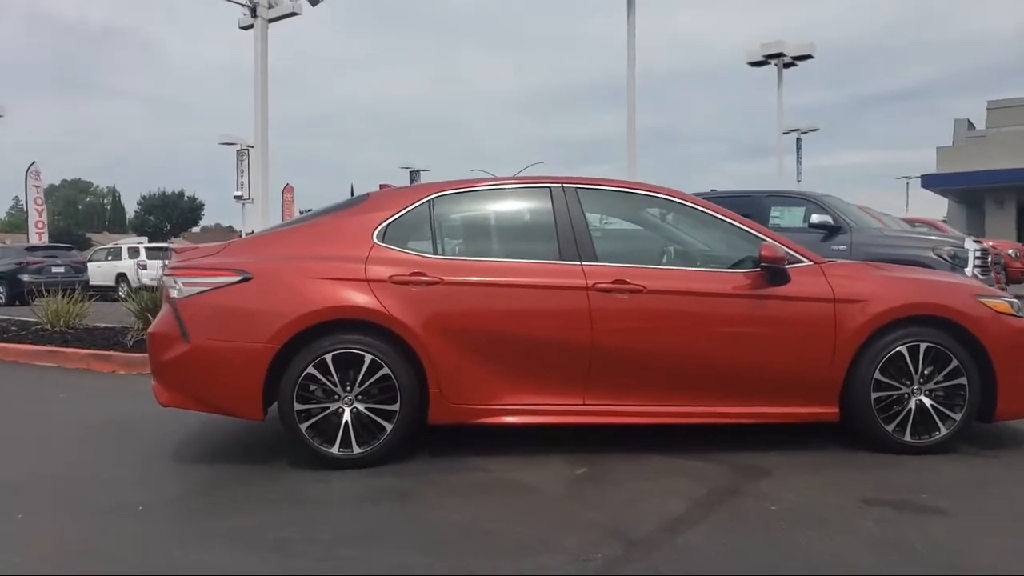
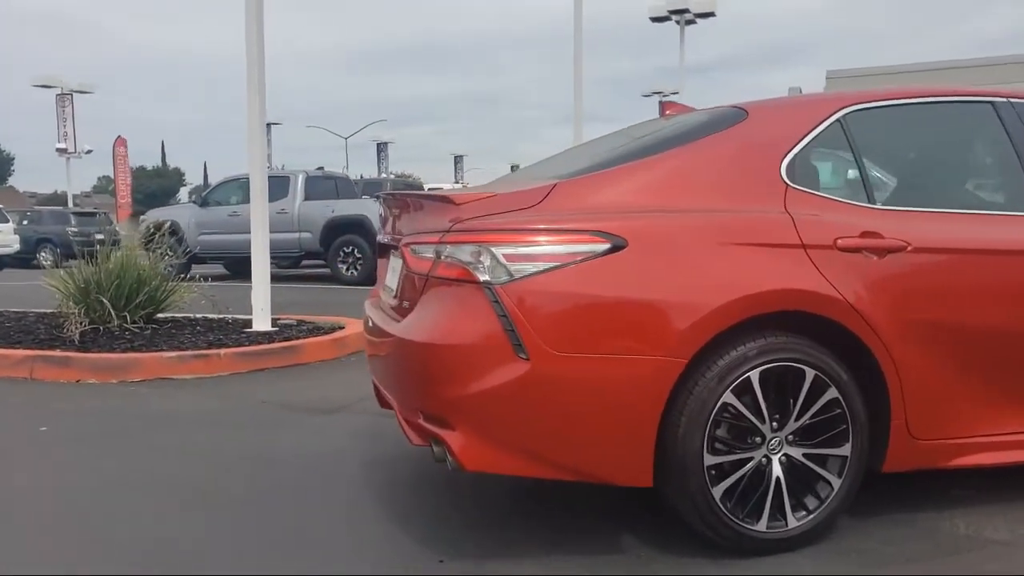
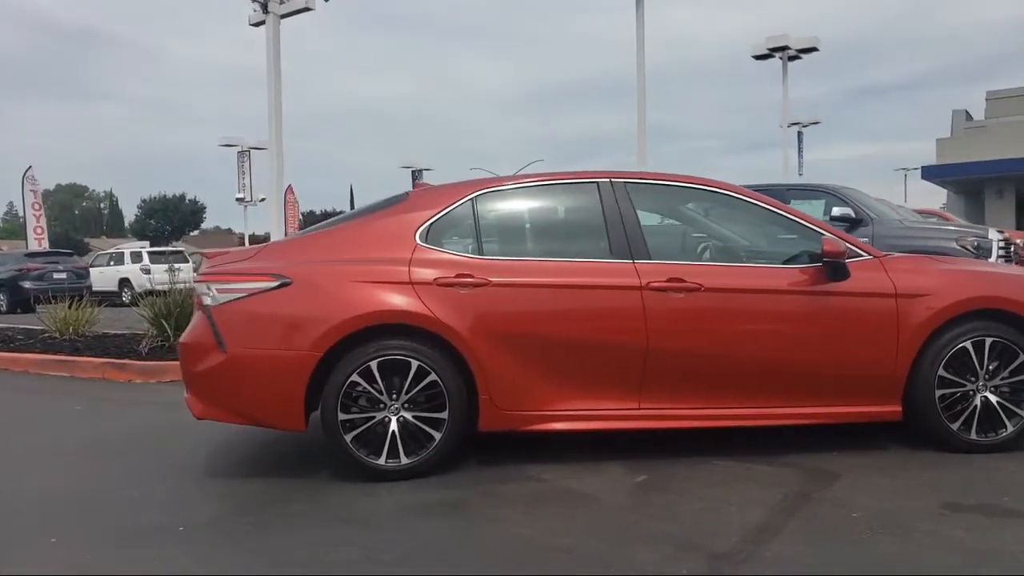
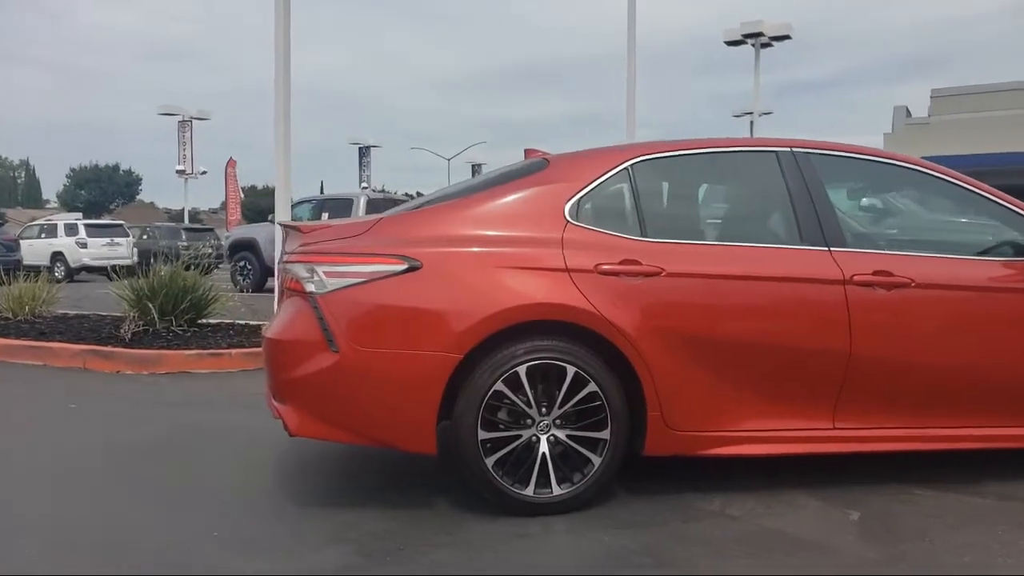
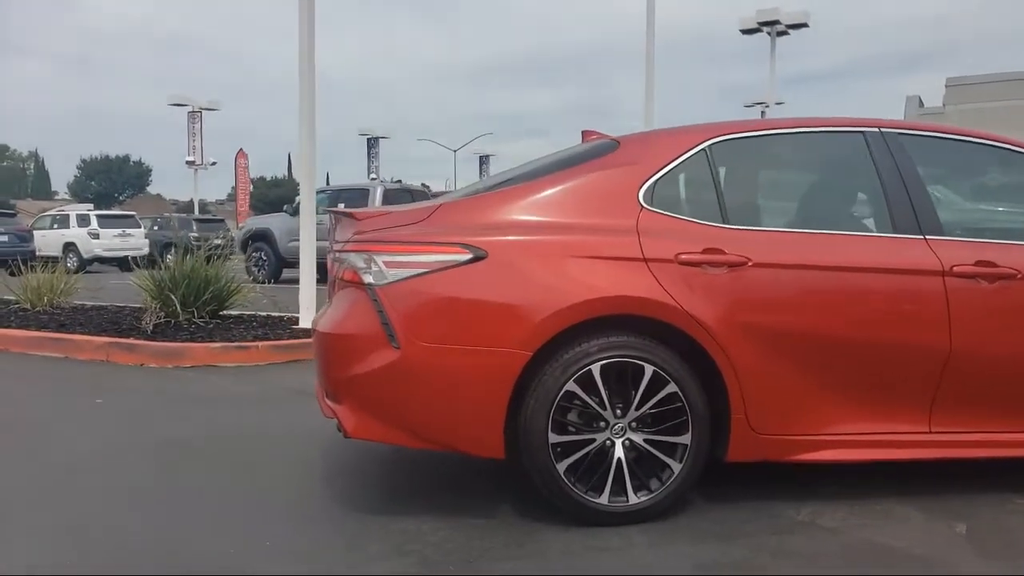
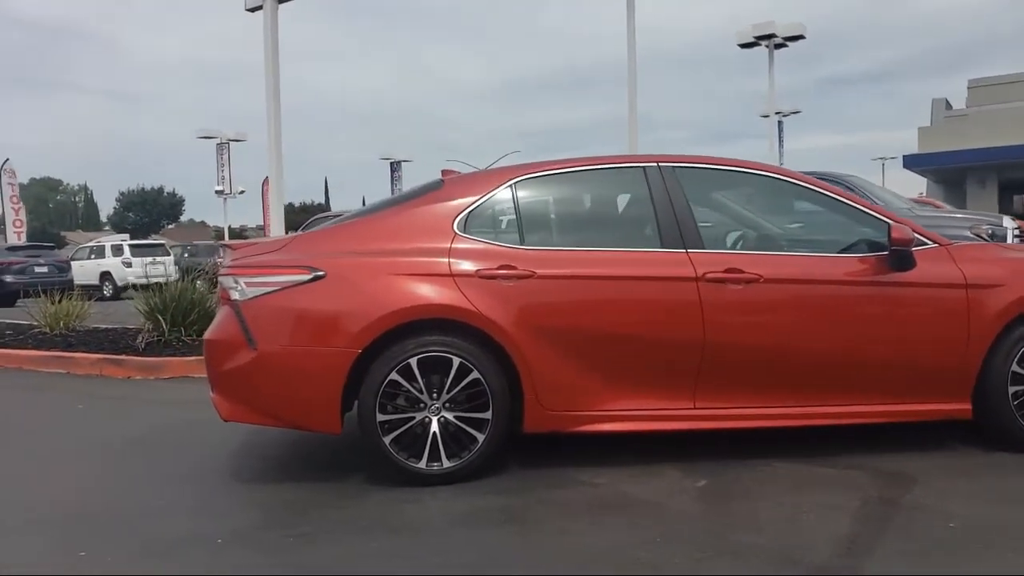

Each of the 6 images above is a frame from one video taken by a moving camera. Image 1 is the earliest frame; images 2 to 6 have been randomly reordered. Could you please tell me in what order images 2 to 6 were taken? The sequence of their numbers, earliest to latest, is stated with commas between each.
3, 6, 4, 5, 2
